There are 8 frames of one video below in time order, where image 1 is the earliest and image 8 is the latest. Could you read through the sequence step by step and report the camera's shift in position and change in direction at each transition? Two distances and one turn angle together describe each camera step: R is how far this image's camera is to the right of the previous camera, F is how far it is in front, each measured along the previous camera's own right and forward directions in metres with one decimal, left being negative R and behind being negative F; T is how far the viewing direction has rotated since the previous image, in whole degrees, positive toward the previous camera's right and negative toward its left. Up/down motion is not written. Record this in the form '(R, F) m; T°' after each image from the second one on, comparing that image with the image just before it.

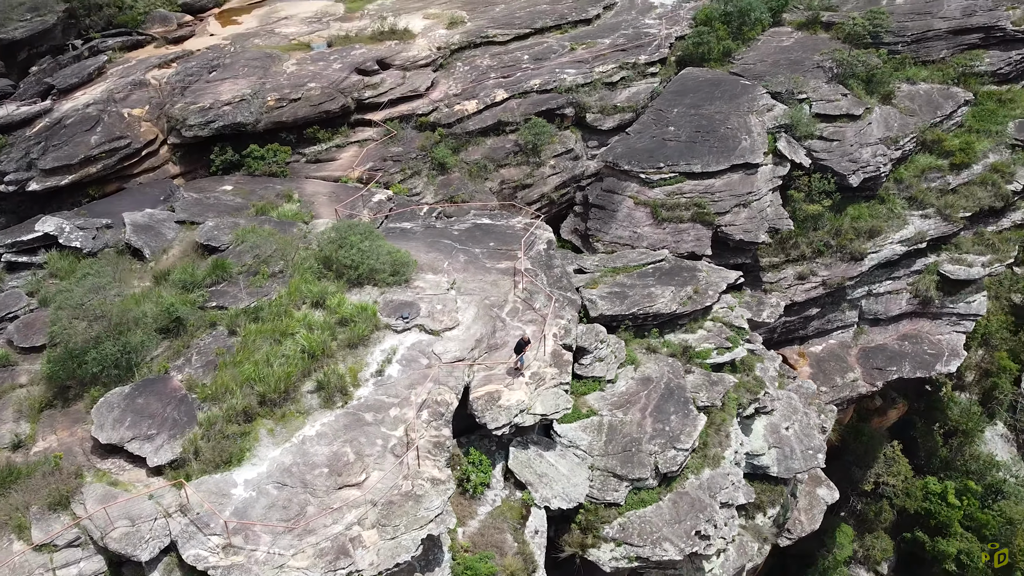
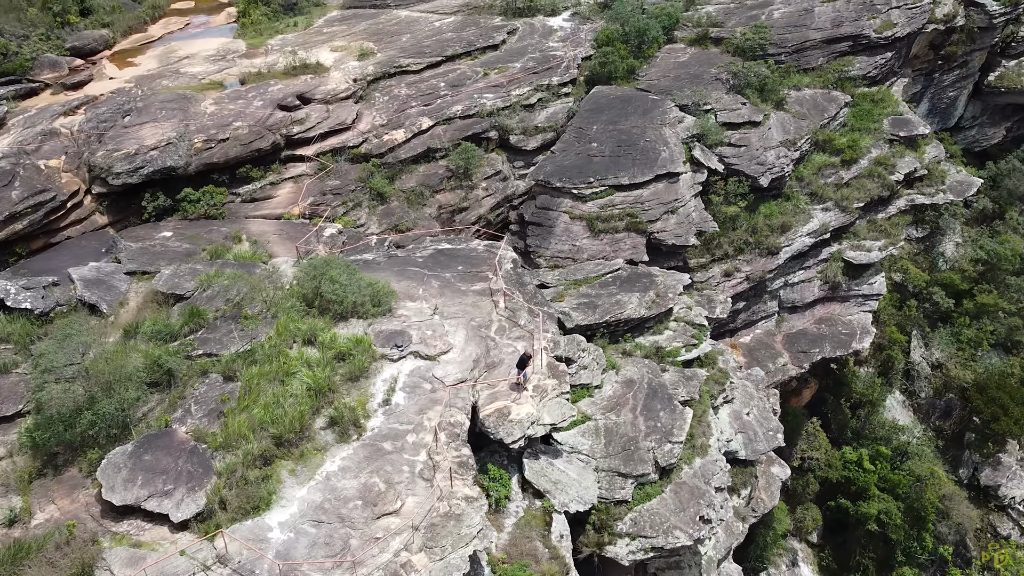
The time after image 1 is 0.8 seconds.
(-1.3, -0.3) m; +9°
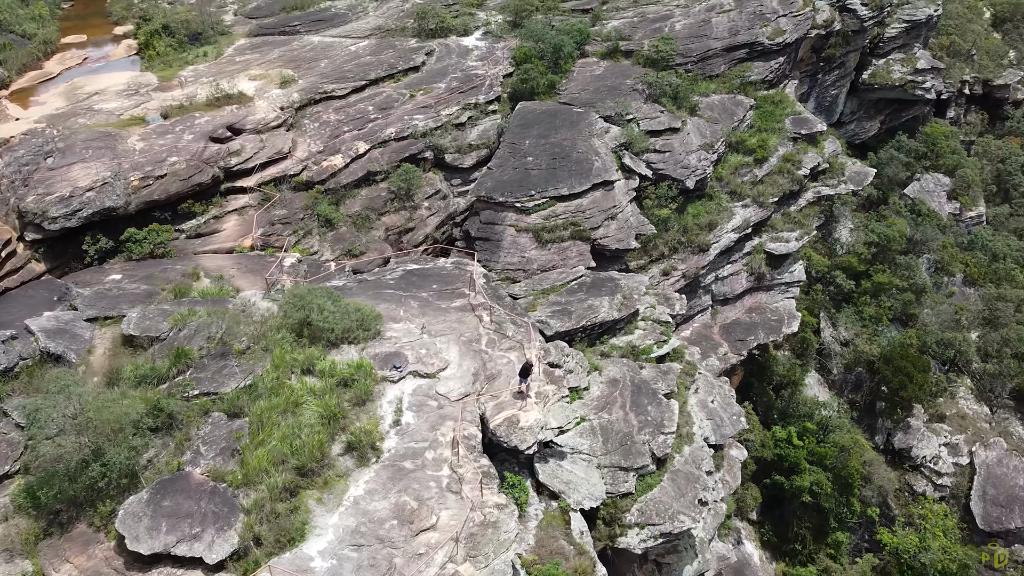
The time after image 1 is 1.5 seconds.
(-1.2, -0.3) m; +8°
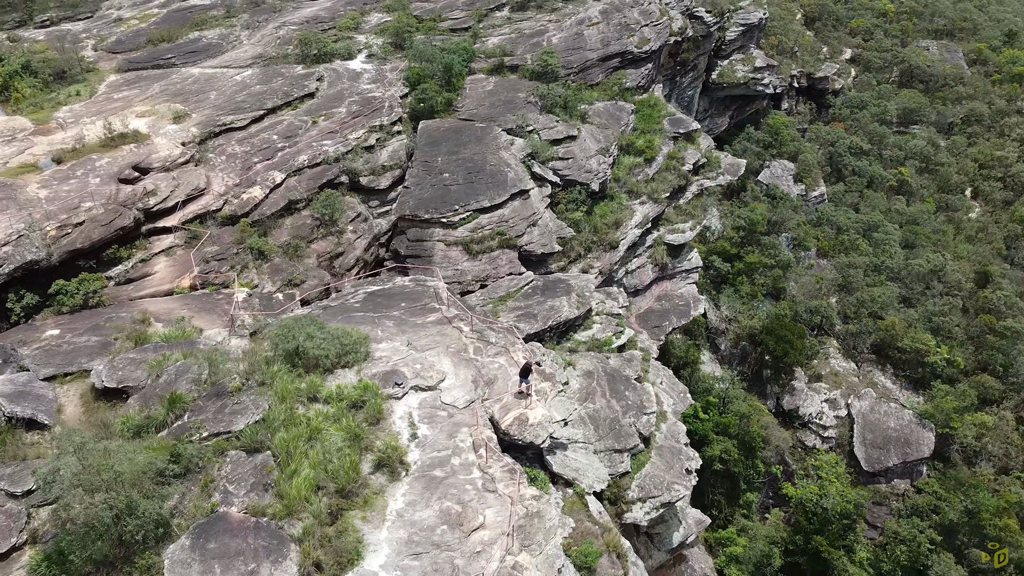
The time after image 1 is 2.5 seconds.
(-1.7, -0.4) m; +11°
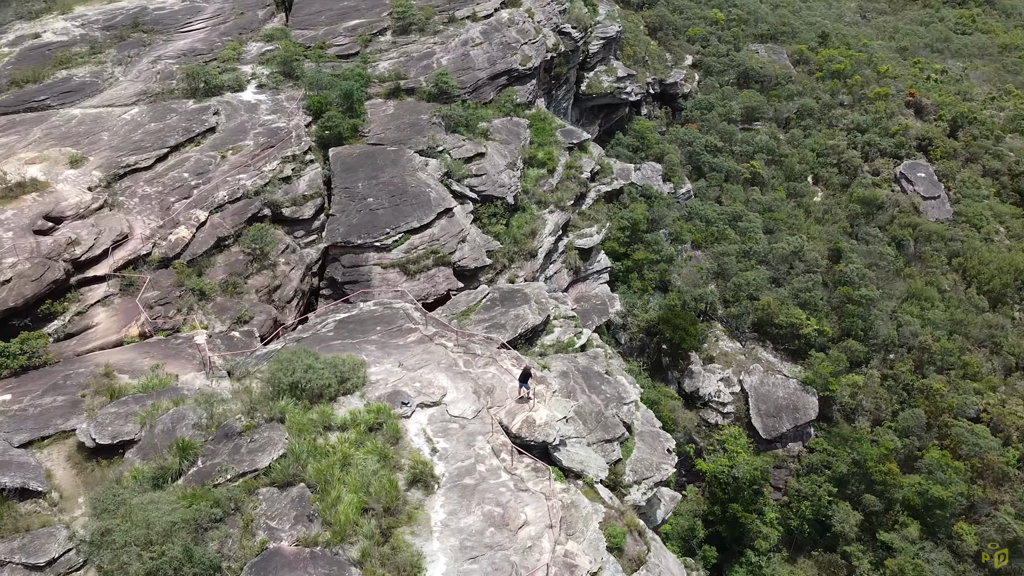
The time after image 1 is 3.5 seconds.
(-1.8, -0.4) m; +11°
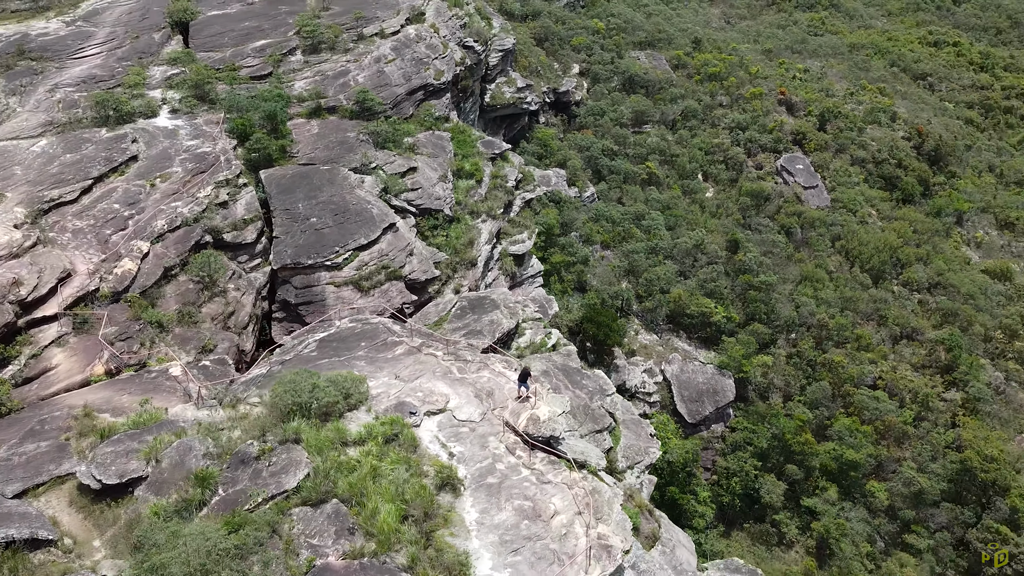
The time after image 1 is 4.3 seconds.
(-1.5, -0.3) m; +8°
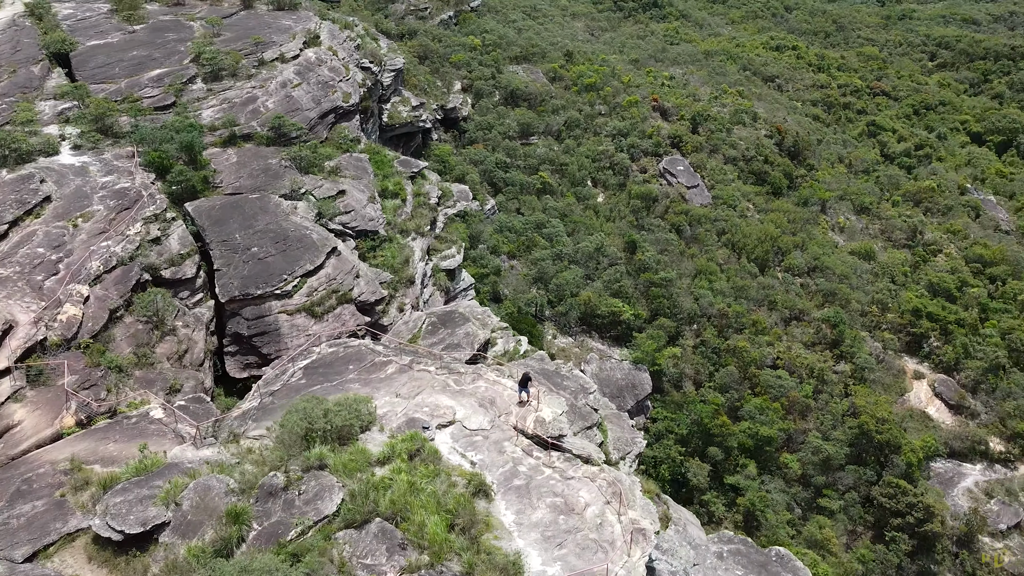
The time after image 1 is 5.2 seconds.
(-1.7, -0.3) m; +9°
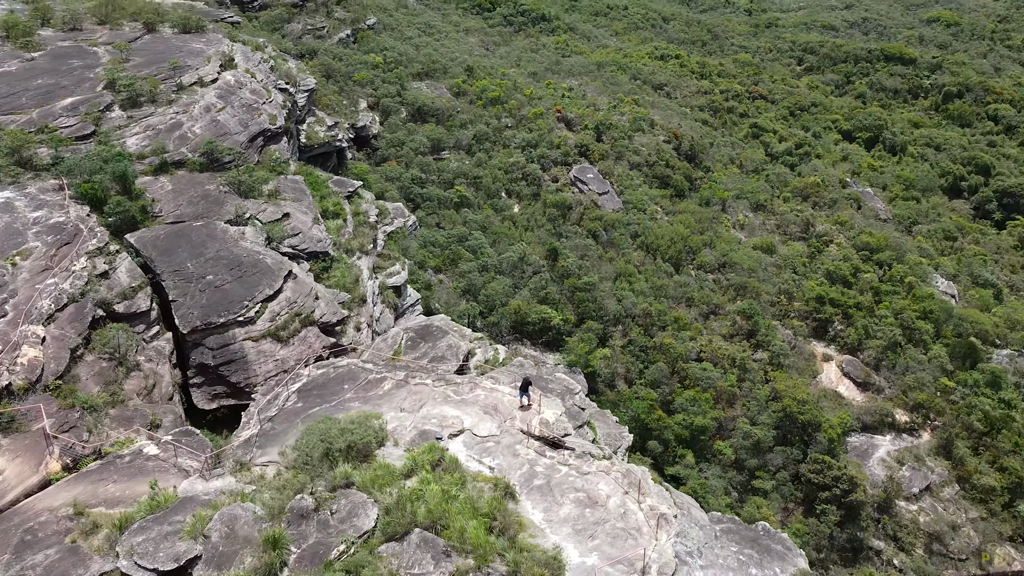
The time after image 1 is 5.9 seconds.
(-1.5, -0.3) m; +8°
